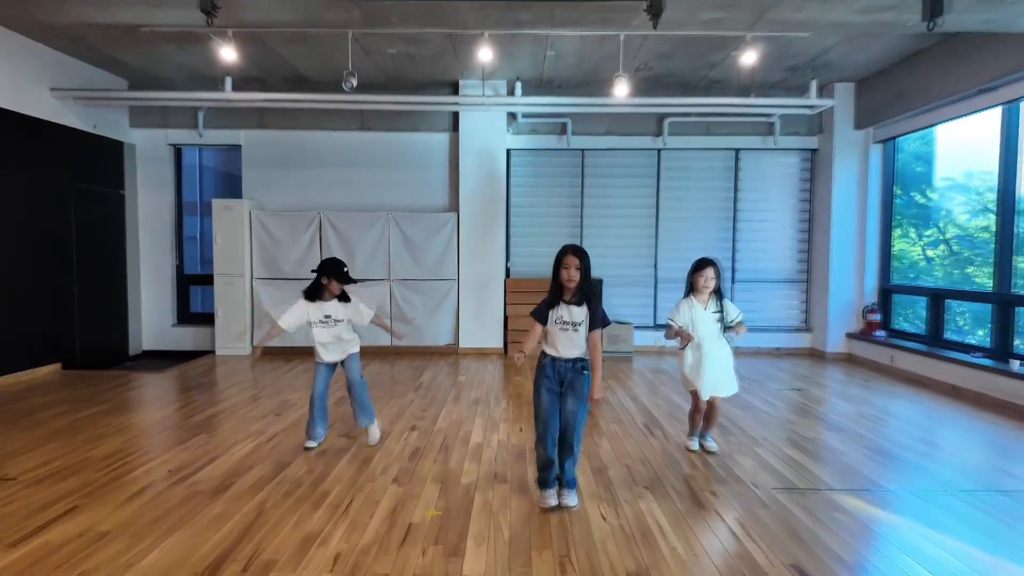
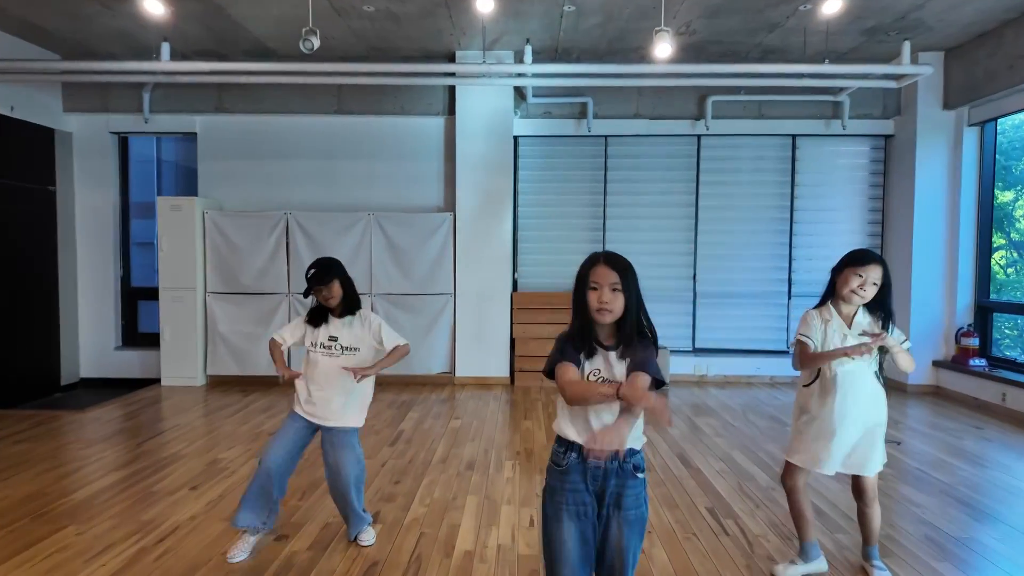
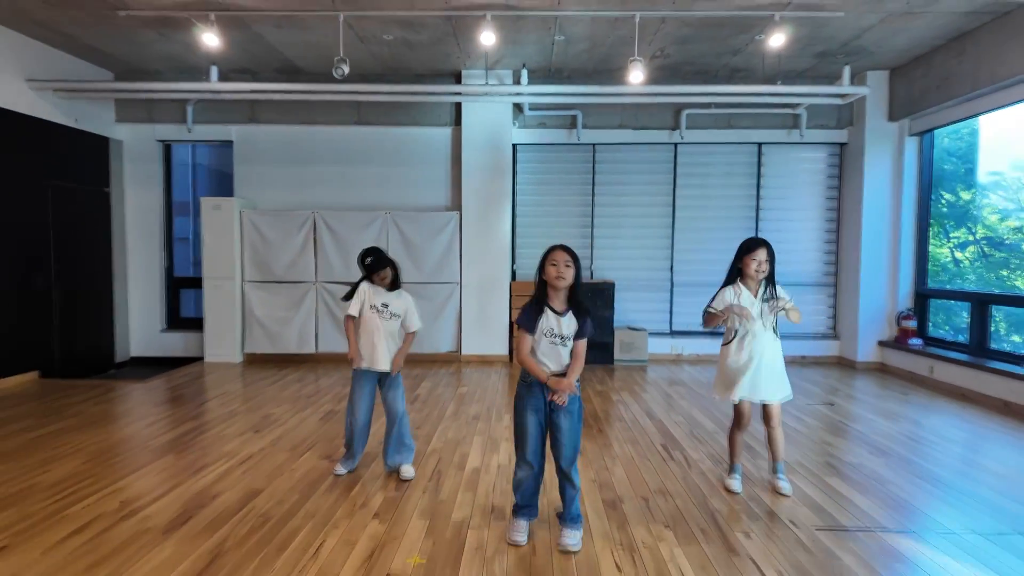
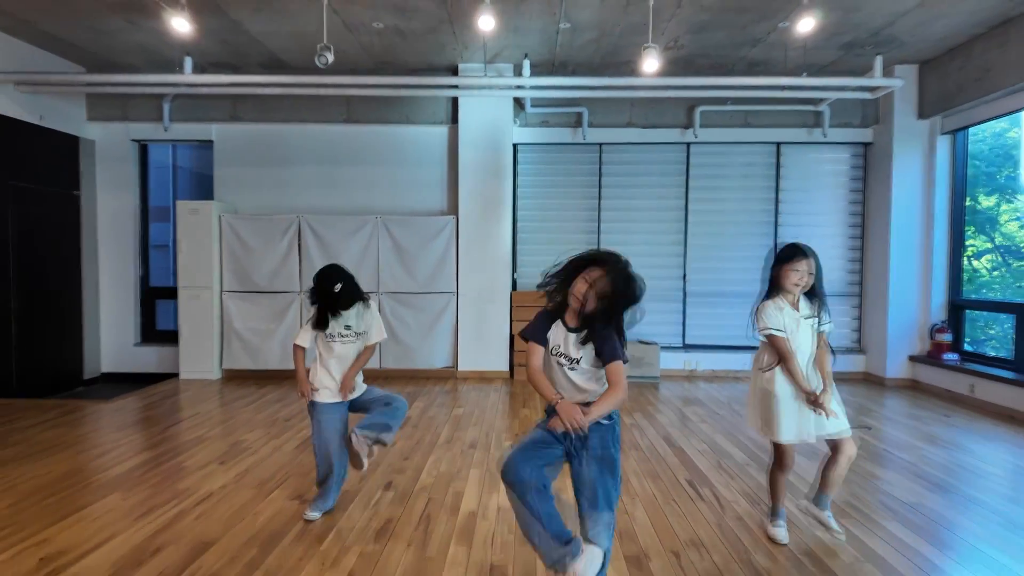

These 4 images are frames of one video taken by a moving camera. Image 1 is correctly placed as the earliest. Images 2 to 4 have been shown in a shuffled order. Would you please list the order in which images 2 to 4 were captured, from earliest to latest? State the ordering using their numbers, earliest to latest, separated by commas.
2, 4, 3
